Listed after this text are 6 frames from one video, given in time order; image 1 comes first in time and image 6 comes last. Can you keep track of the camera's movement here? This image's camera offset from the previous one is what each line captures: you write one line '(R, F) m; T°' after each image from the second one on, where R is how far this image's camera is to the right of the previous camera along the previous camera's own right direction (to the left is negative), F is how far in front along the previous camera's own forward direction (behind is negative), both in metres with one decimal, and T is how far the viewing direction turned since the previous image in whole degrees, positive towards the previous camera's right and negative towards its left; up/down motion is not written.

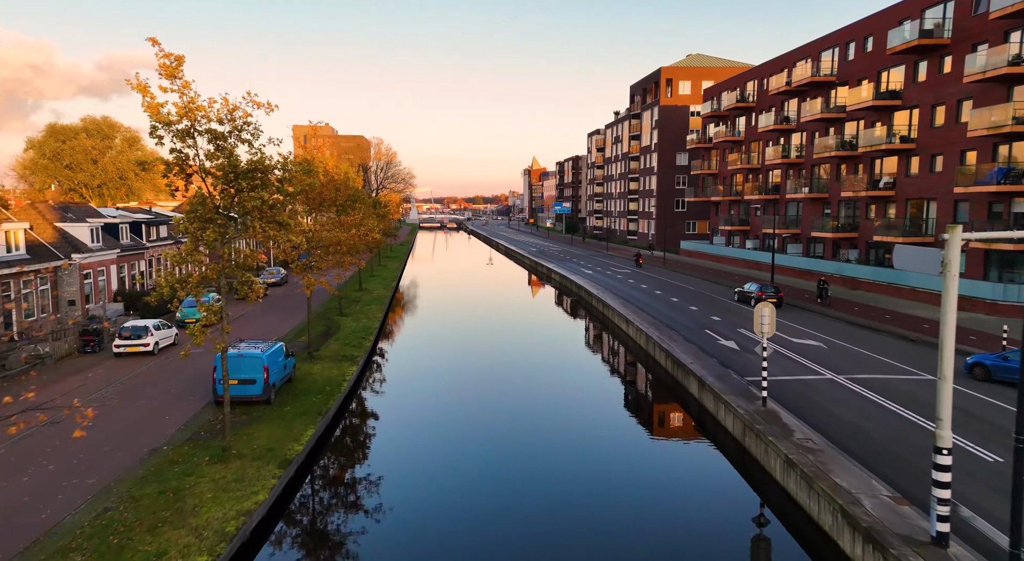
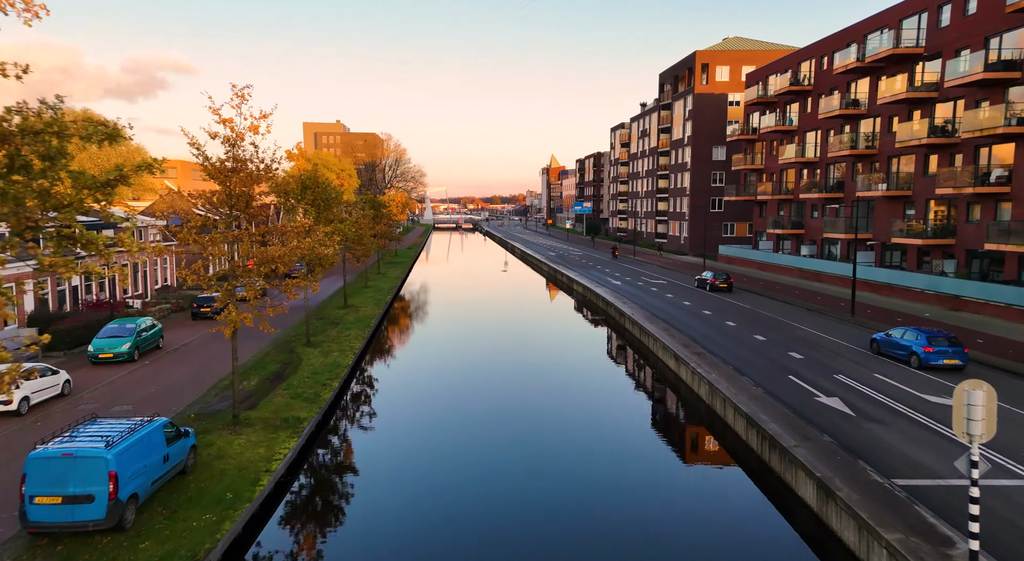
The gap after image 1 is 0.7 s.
(+0.1, +5.8) m; -2°
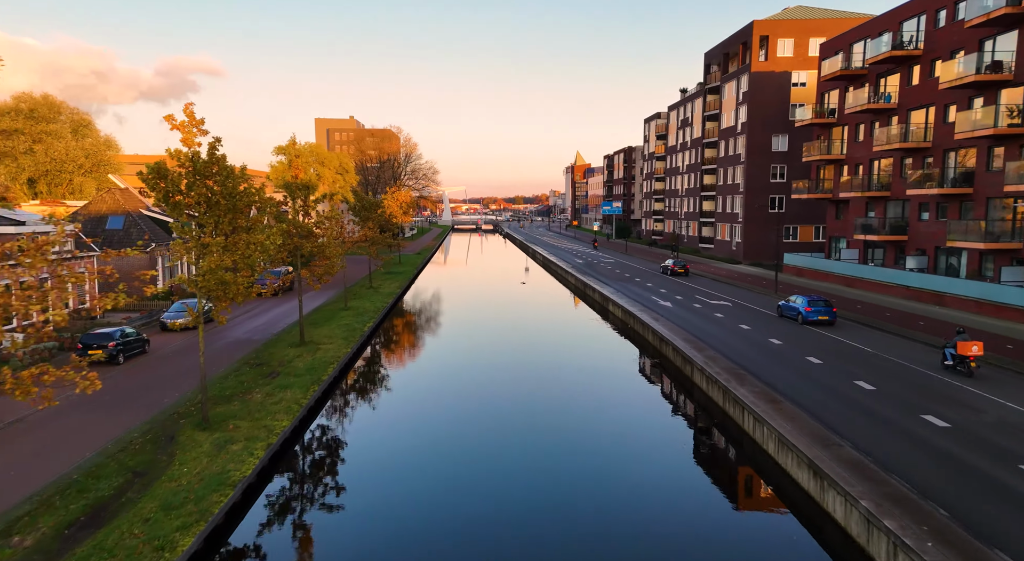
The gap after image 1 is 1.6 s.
(+0.2, +8.0) m; -2°
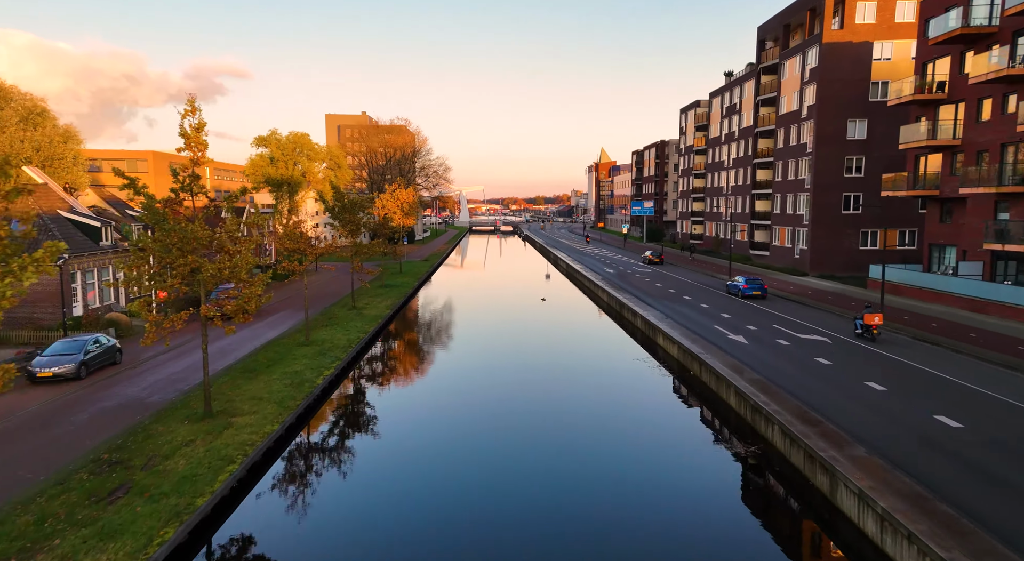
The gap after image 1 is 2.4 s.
(+0.1, +7.4) m; -2°
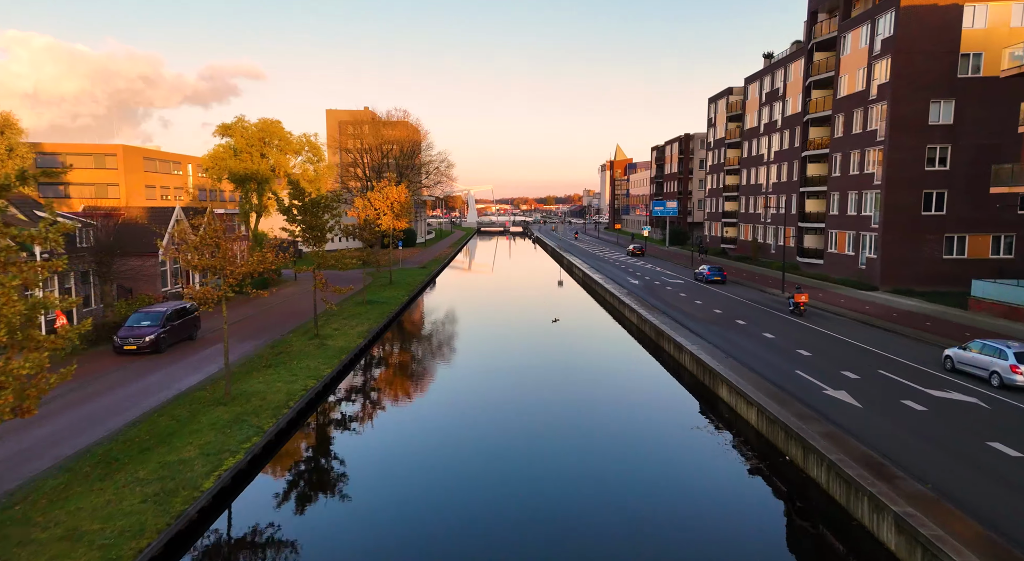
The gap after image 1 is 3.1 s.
(+0.1, +6.4) m; -1°
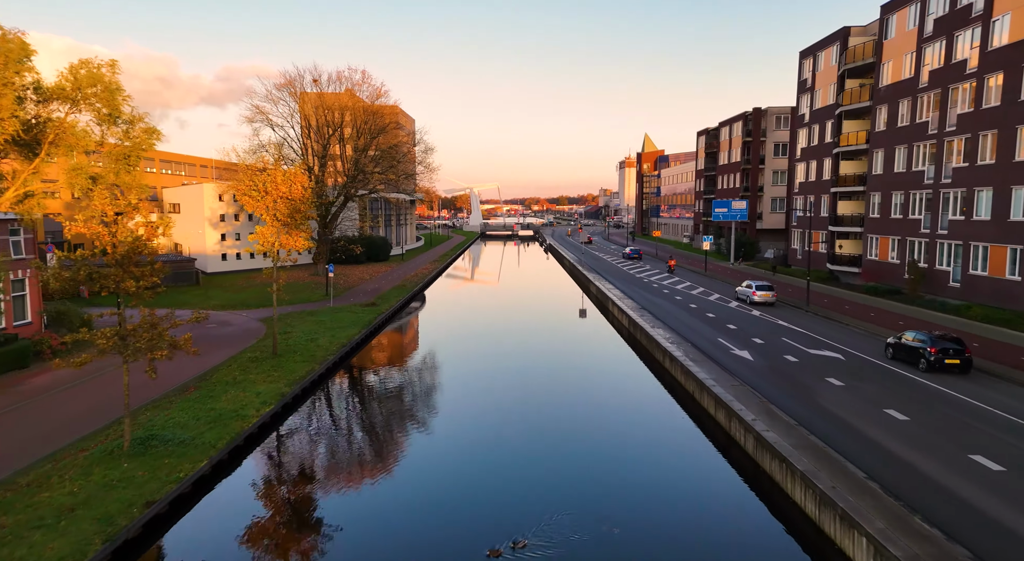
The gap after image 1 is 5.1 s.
(+0.6, +18.7) m; -1°
